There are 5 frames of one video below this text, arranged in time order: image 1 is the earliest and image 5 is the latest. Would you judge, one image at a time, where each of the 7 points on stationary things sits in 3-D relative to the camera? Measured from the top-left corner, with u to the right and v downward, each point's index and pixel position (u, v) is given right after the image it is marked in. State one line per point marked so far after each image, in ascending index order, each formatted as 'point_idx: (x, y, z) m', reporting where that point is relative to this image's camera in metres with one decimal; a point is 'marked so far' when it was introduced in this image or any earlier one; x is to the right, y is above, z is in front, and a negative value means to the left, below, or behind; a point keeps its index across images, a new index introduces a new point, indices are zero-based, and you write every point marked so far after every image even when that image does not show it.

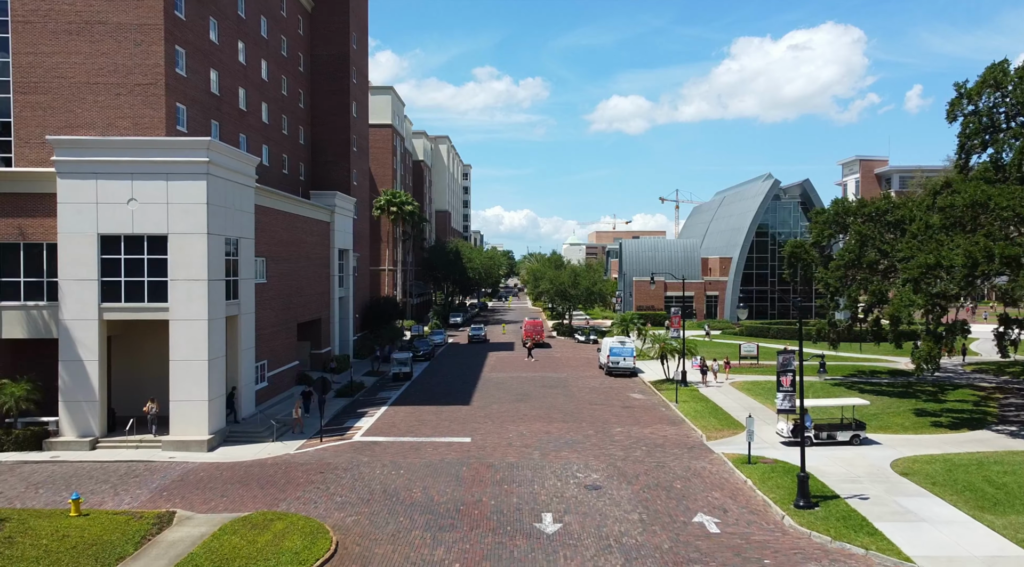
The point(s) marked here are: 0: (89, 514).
0: (-10.3, -5.6, +18.1) m
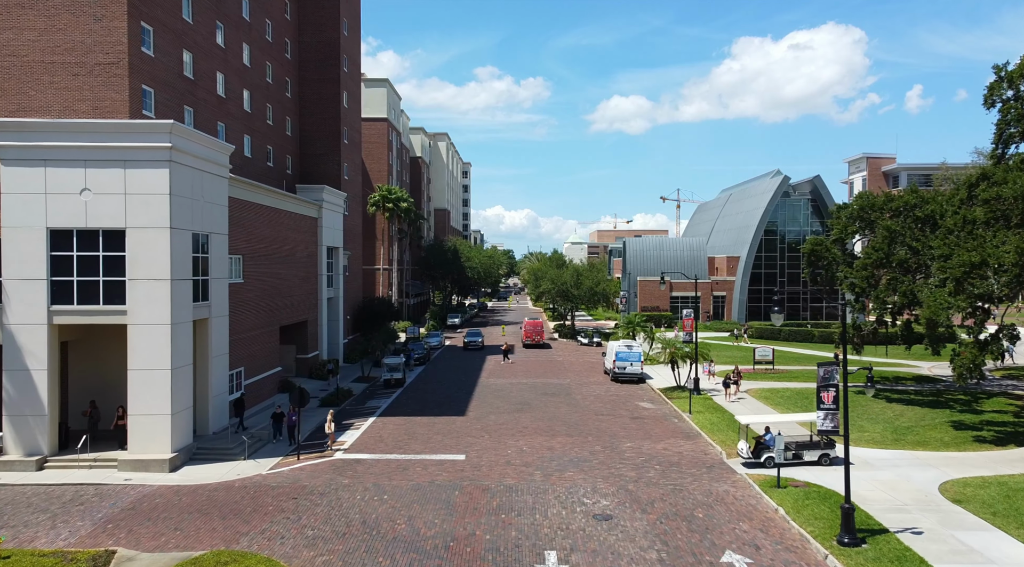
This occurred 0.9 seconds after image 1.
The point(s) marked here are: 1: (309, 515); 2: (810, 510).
0: (-10.4, -5.6, +15.3) m
1: (-5.2, -6.0, +19.2) m
2: (+7.6, -5.8, +18.9) m
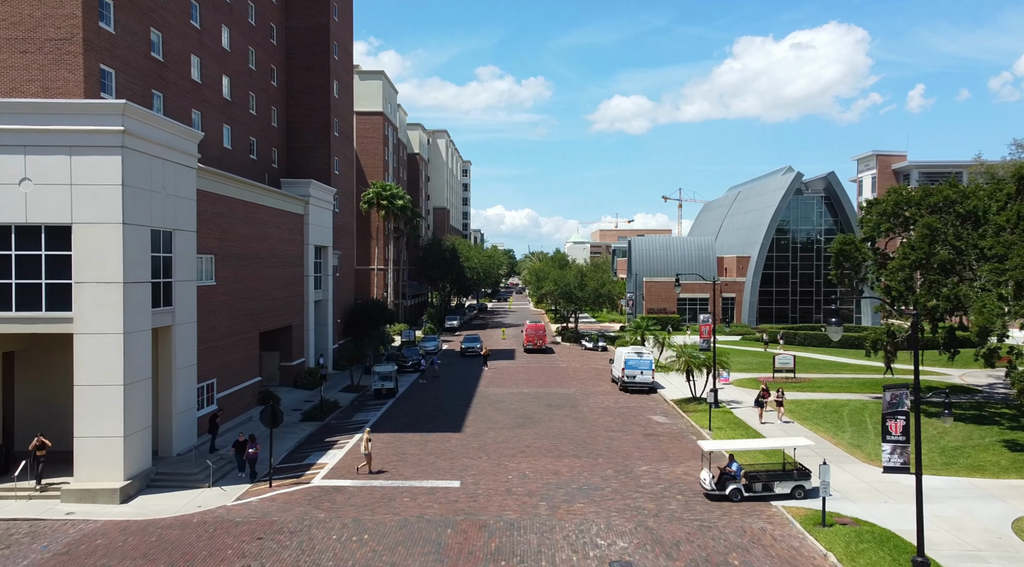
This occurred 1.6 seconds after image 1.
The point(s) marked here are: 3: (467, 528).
0: (-10.3, -5.7, +12.4) m
1: (-5.2, -6.1, +16.2) m
2: (+7.6, -5.9, +15.9) m
3: (-1.1, -6.1, +18.4) m
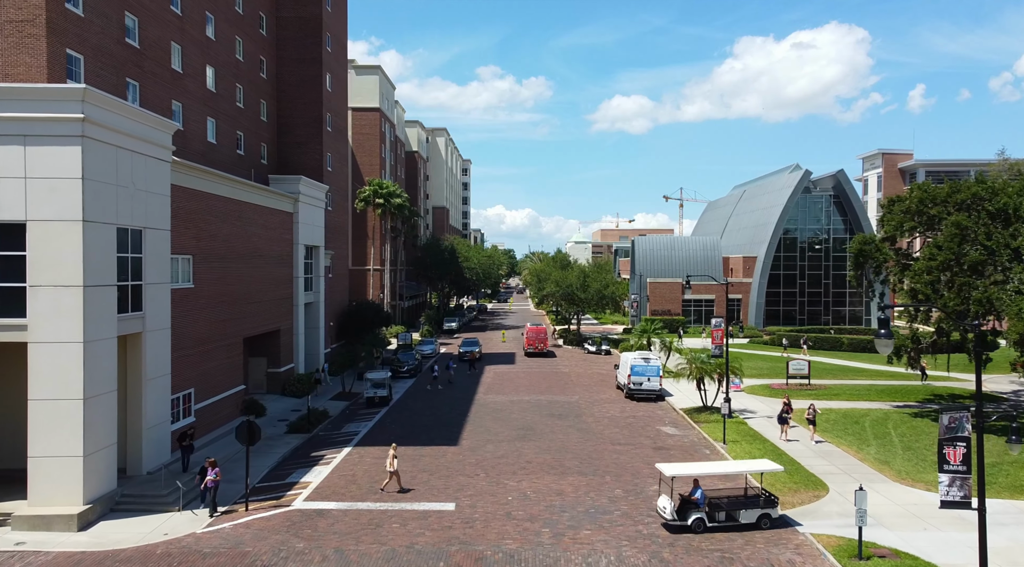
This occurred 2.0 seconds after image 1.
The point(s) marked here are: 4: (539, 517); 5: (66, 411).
0: (-10.4, -5.8, +10.5) m
1: (-5.2, -6.2, +14.3) m
2: (+7.6, -6.0, +14.0) m
3: (-1.1, -6.1, +16.5) m
4: (+0.7, -6.1, +19.4) m
5: (-11.2, -3.2, +18.6) m
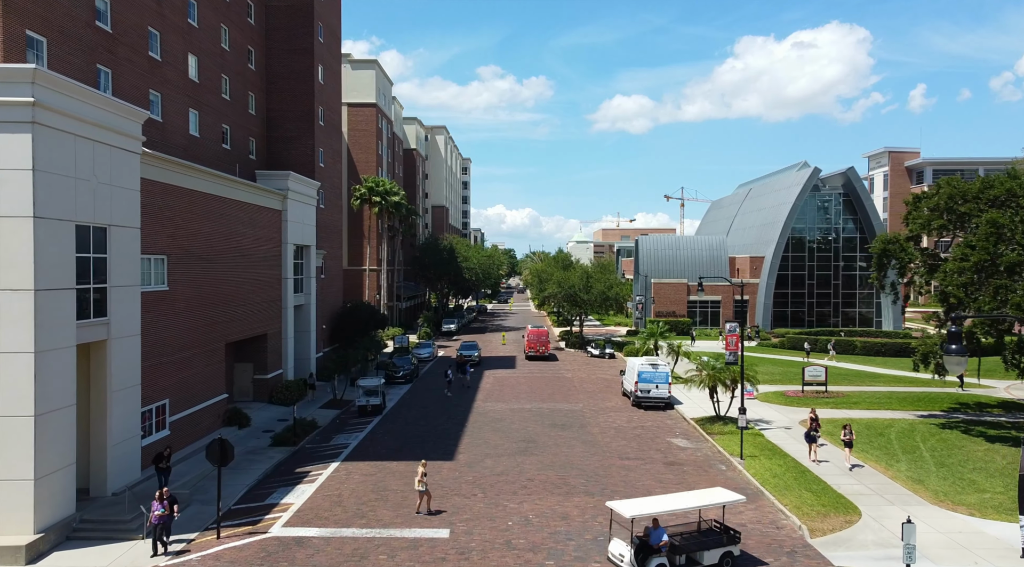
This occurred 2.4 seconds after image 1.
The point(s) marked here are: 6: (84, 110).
0: (-10.3, -5.9, +8.5) m
1: (-5.2, -6.2, +12.4) m
2: (+7.6, -6.1, +12.1) m
3: (-1.1, -6.2, +14.5) m
4: (+0.7, -6.2, +17.4) m
5: (-11.2, -3.3, +16.7) m
6: (-10.7, +4.3, +18.7) m
